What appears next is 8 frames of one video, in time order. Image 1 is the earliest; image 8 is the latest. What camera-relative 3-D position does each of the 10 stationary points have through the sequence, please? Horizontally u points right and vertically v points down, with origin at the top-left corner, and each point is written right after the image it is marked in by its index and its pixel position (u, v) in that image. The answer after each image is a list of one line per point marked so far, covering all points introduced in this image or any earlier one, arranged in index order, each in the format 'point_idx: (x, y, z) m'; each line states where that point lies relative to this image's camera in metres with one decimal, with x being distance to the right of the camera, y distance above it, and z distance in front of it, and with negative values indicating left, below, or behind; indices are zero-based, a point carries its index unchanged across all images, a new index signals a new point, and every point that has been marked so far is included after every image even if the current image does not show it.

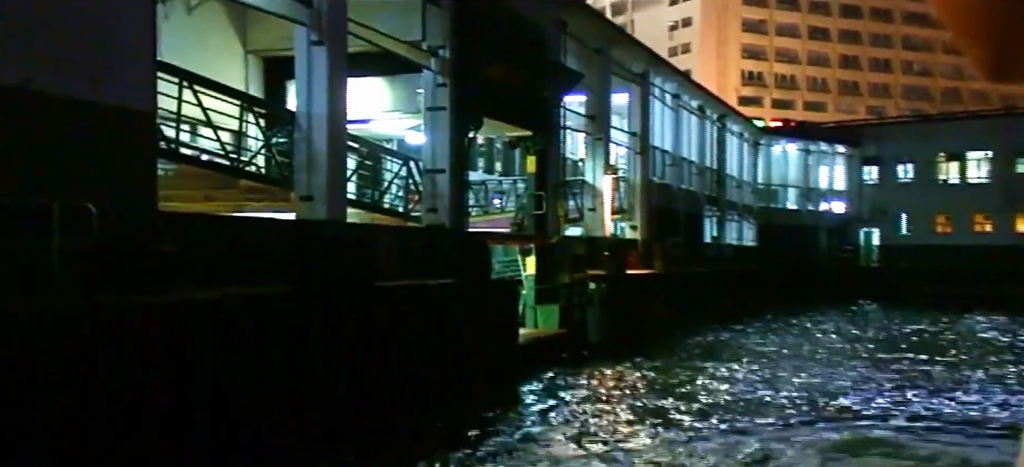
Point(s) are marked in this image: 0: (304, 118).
0: (-2.6, +1.4, +14.3) m
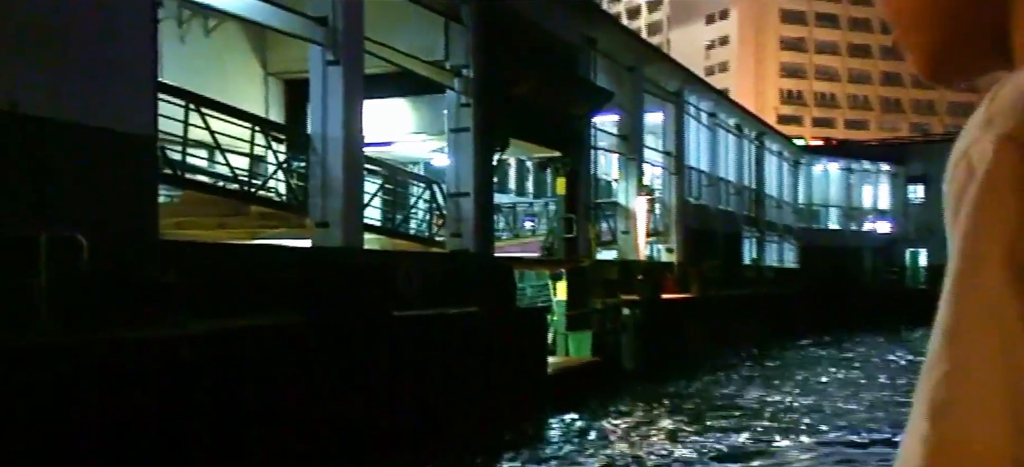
0: (-2.3, +1.1, +13.7) m
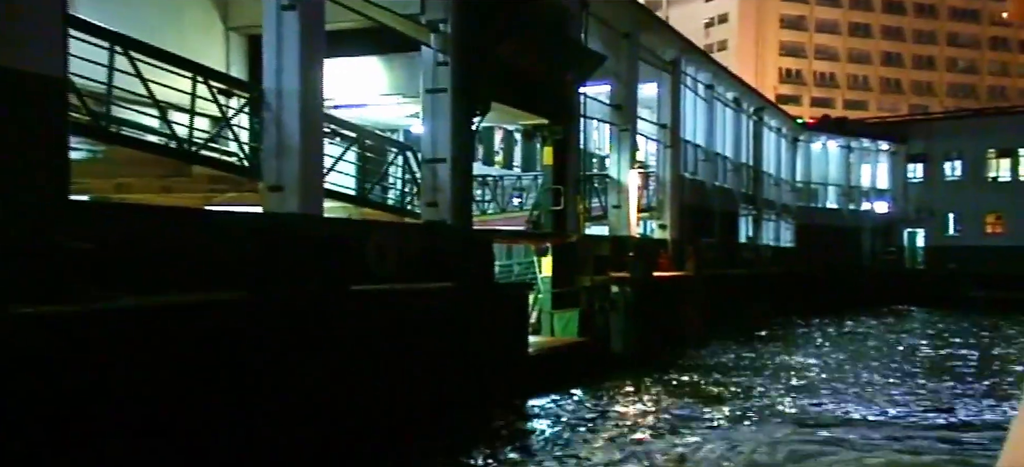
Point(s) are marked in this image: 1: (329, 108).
0: (-2.6, +1.5, +12.4) m
1: (-2.8, +1.9, +17.7) m
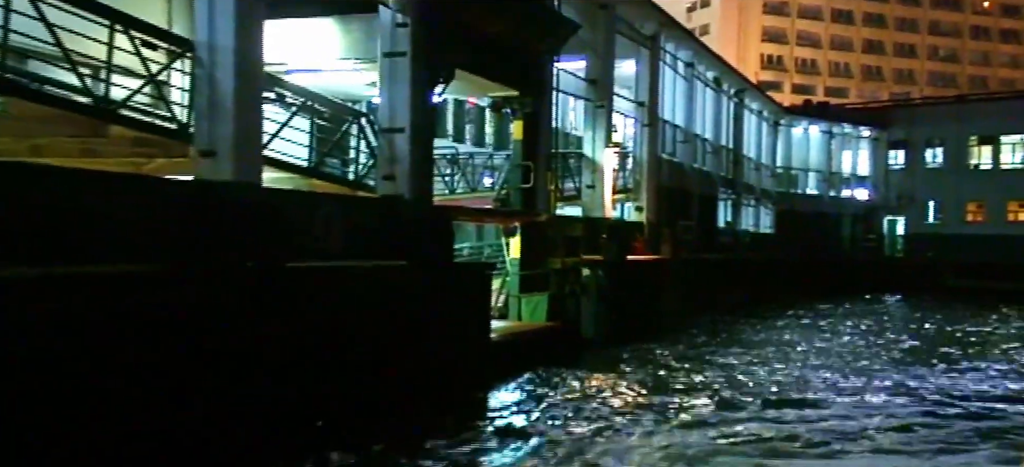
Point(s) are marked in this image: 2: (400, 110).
0: (-3.0, +1.8, +11.2) m
1: (-3.3, +2.3, +16.5) m
2: (-1.5, +1.6, +15.1) m
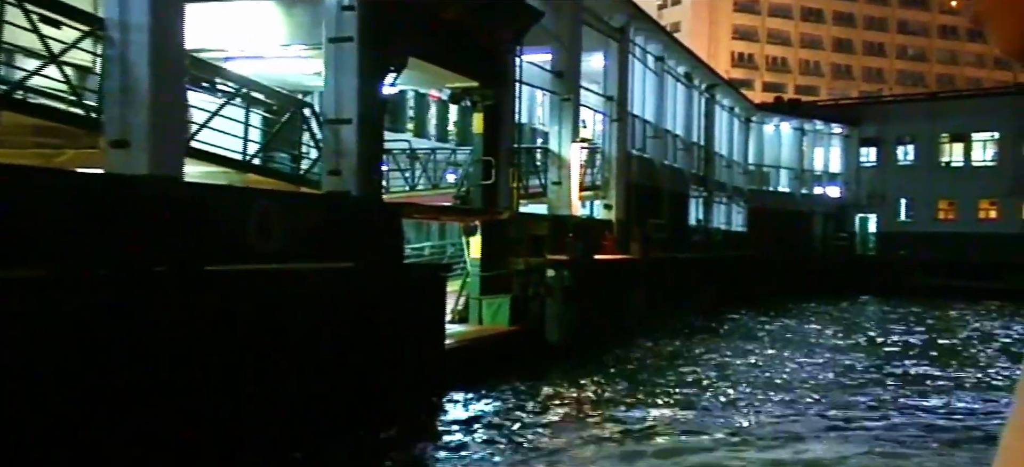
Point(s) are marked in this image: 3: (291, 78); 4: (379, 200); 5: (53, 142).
0: (-3.4, +1.8, +10.0) m
1: (-3.9, +2.3, +15.3) m
2: (-2.0, +1.6, +14.0) m
3: (-3.2, +2.2, +16.4) m
4: (-1.6, +0.4, +14.0) m
5: (-4.2, +0.8, +10.6) m
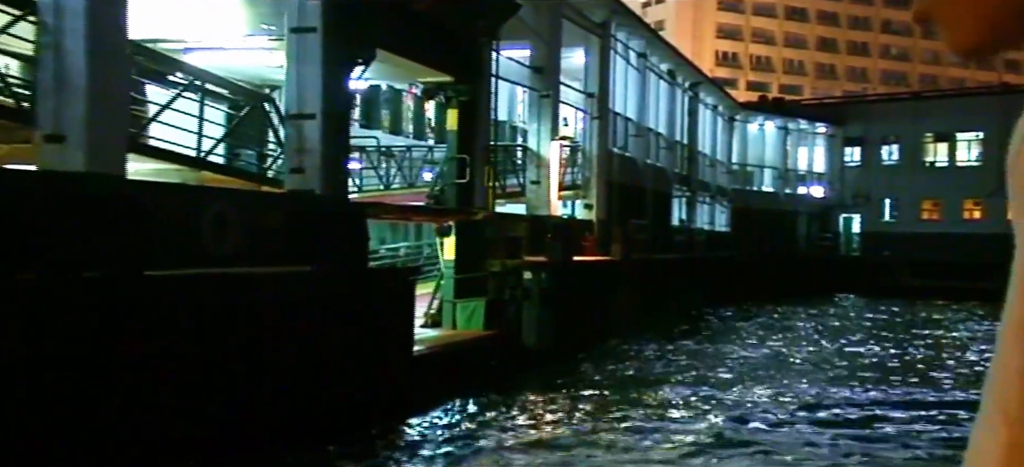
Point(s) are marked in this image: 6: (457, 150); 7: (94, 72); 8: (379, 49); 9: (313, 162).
0: (-3.7, +1.8, +9.3) m
1: (-4.2, +2.3, +14.6) m
2: (-2.3, +1.6, +13.2) m
3: (-3.5, +2.2, +15.7) m
4: (-1.9, +0.4, +13.3) m
5: (-4.5, +0.8, +9.8) m
6: (-0.9, +1.3, +18.2) m
7: (-3.3, +1.3, +9.3) m
8: (-1.7, +2.3, +14.5) m
9: (-2.3, +0.8, +13.3) m
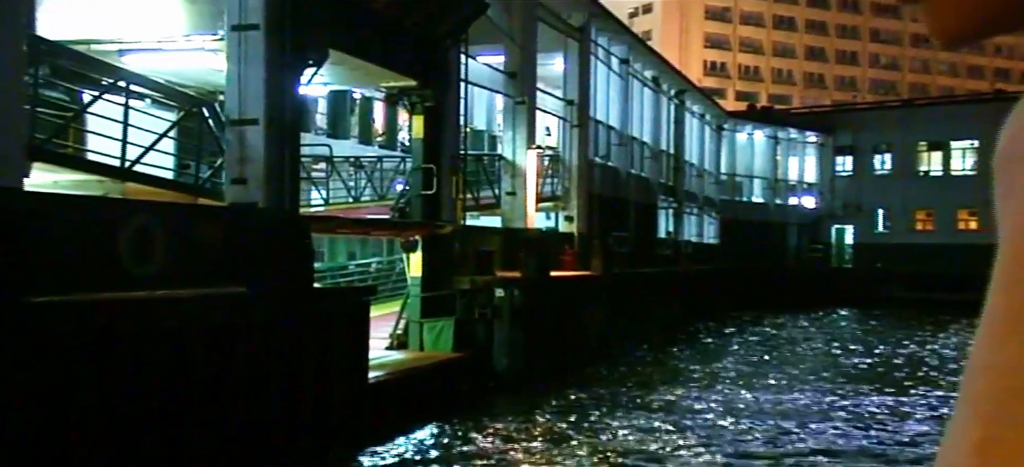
0: (-4.1, +1.6, +8.2) m
1: (-4.6, +2.1, +13.4) m
2: (-2.7, +1.4, +12.1) m
3: (-4.0, +2.0, +14.5) m
4: (-2.3, +0.2, +12.2) m
5: (-4.8, +0.6, +8.7) m
6: (-1.3, +1.1, +17.1) m
7: (-3.7, +1.2, +8.2) m
8: (-2.1, +2.1, +13.4) m
9: (-2.7, +0.6, +12.2) m
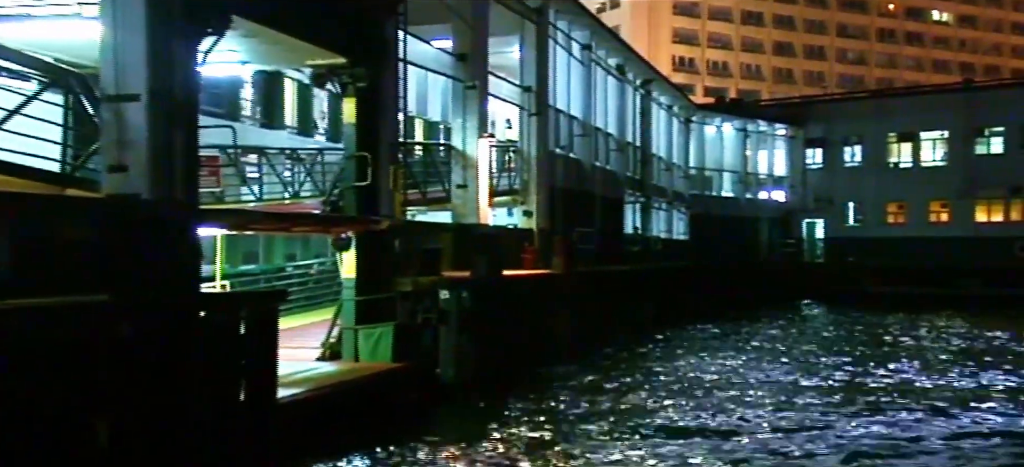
0: (-4.6, +1.6, +6.2) m
1: (-5.3, +2.1, +11.5) m
2: (-3.3, +1.5, +10.2) m
3: (-4.6, +2.0, +12.6) m
4: (-2.9, +0.3, +10.3) m
5: (-5.4, +0.6, +6.7) m
6: (-2.0, +1.2, +15.2) m
7: (-4.2, +1.2, +6.2) m
8: (-2.8, +2.2, +11.5) m
9: (-3.3, +0.7, +10.3) m
